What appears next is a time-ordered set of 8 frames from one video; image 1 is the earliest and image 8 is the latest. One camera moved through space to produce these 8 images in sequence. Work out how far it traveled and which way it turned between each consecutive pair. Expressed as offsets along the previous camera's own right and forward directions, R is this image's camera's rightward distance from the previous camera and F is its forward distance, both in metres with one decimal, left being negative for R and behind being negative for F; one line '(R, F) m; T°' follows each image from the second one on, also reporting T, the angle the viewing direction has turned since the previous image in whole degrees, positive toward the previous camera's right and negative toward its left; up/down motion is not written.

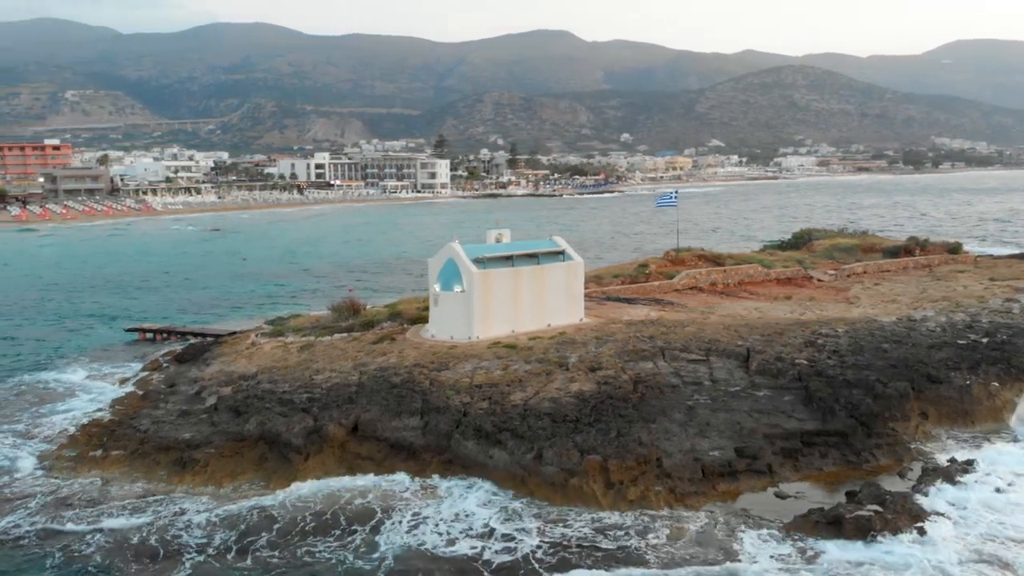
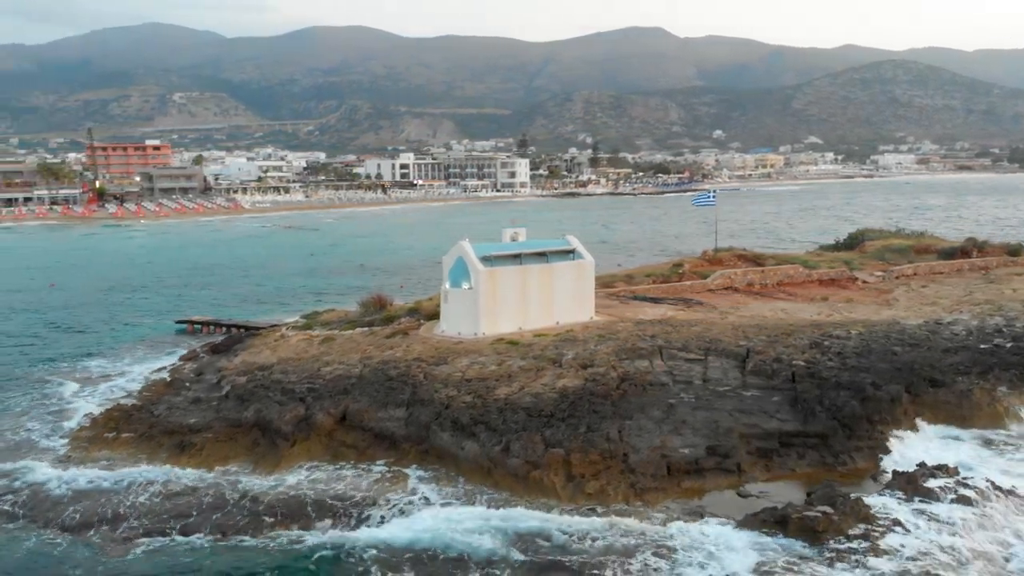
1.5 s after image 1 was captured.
(+1.9, -0.4) m; -6°
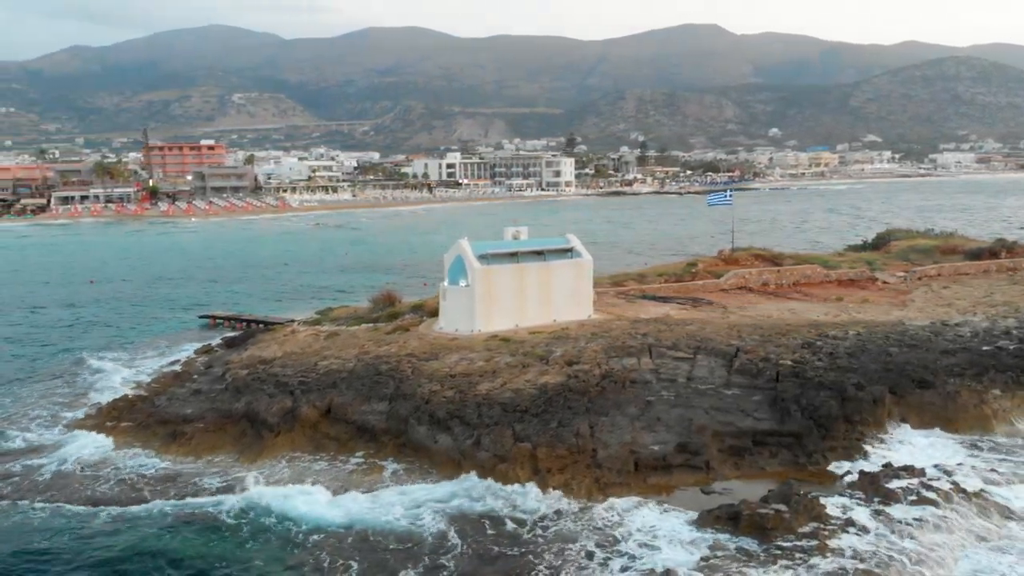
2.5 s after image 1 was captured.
(+1.3, -0.3) m; -3°
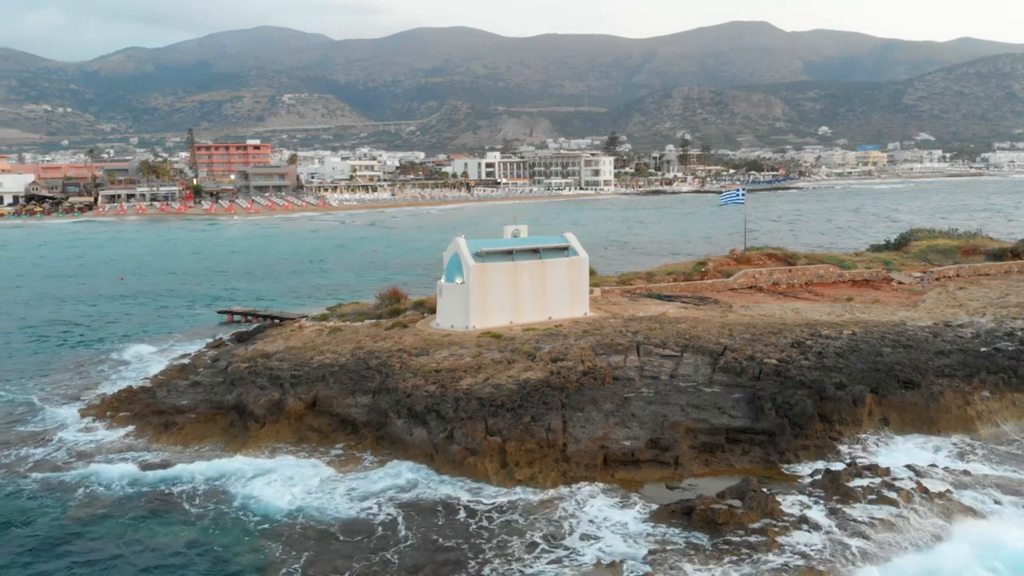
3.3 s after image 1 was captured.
(+1.2, -0.3) m; -3°
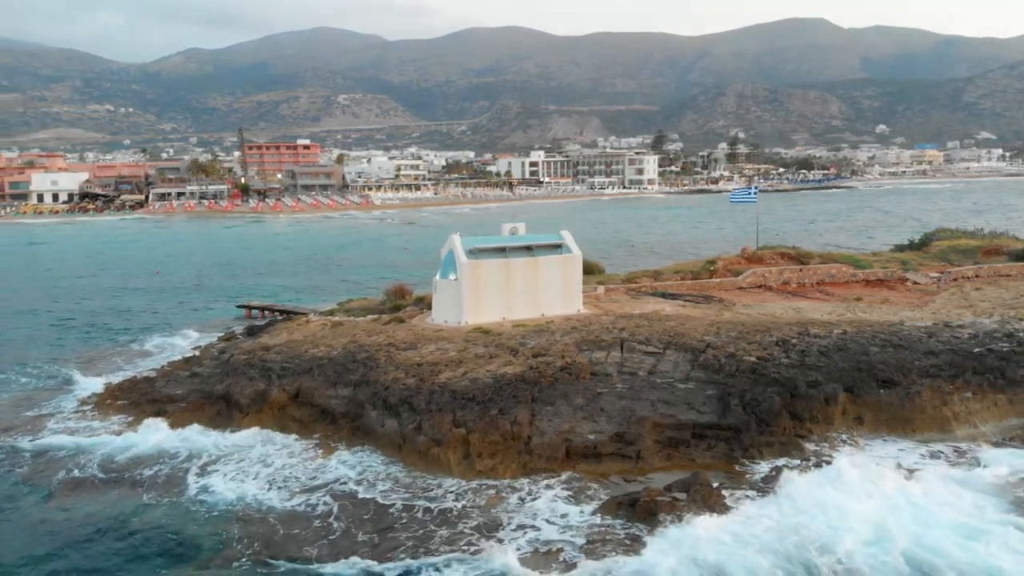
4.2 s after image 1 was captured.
(+1.4, -0.3) m; -3°
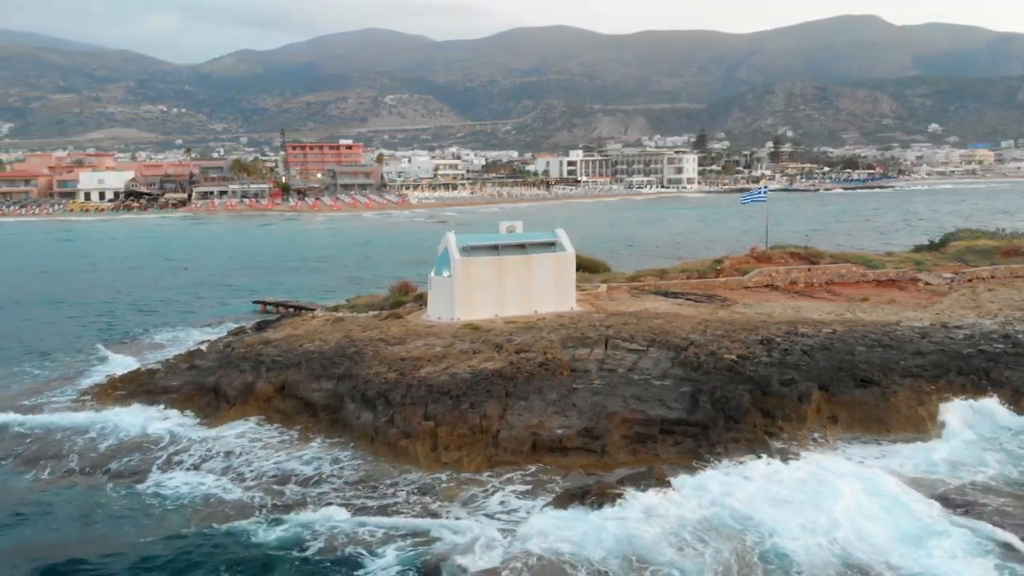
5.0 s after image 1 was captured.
(+1.3, -0.3) m; -3°
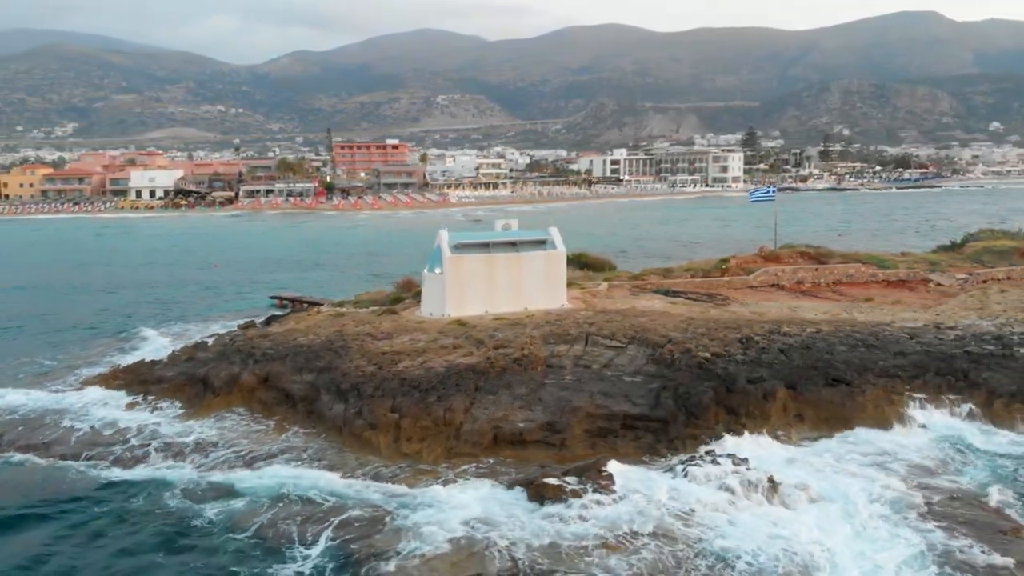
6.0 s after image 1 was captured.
(+1.5, -0.3) m; -3°
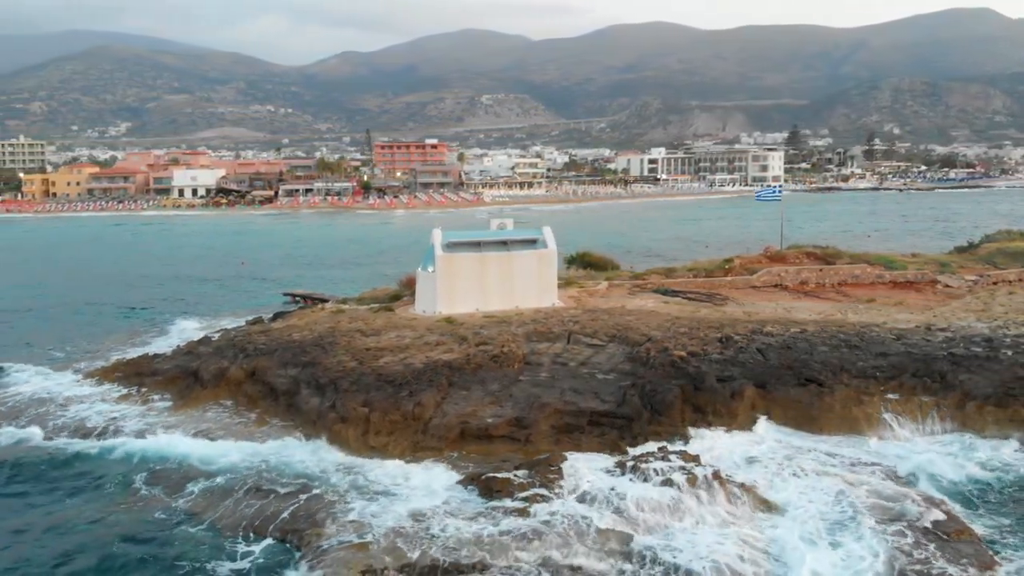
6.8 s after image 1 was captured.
(+1.4, -0.3) m; -3°
